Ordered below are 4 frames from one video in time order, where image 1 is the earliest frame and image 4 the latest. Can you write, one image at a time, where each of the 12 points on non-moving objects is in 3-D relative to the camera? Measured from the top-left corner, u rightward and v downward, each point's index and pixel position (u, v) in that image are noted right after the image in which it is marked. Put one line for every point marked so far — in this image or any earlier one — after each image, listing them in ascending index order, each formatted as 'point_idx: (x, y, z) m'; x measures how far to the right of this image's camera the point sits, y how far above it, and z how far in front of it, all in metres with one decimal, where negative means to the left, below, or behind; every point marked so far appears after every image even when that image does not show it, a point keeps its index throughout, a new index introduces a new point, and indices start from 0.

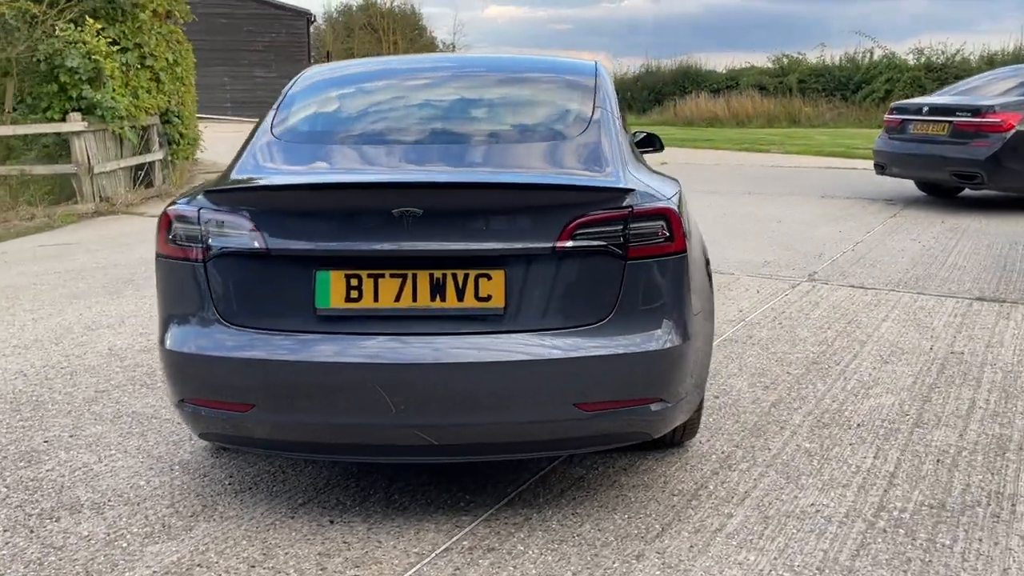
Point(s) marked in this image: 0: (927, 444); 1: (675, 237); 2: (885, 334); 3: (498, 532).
0: (+1.5, -0.6, +3.3) m
1: (+0.4, +0.2, +2.6) m
2: (+2.0, -0.2, +4.7) m
3: (0.0, -0.7, +2.6) m
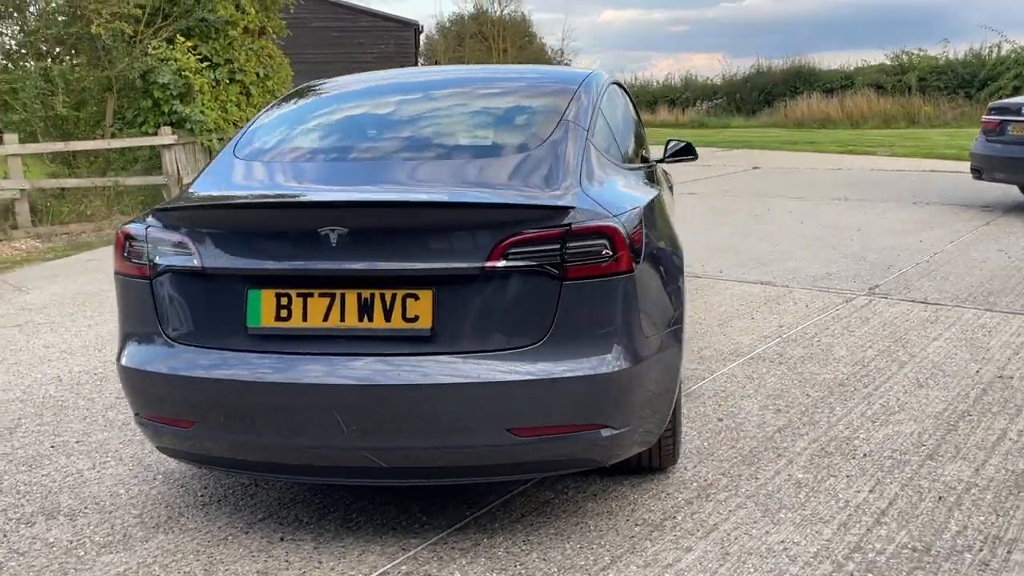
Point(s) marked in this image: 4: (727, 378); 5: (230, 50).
0: (+1.4, -0.6, +3.0) m
1: (+0.3, +0.1, +2.4) m
2: (+2.1, -0.3, +4.4) m
3: (-0.2, -0.8, +2.6) m
4: (+1.0, -0.4, +4.1) m
5: (-3.7, +3.1, +11.6) m
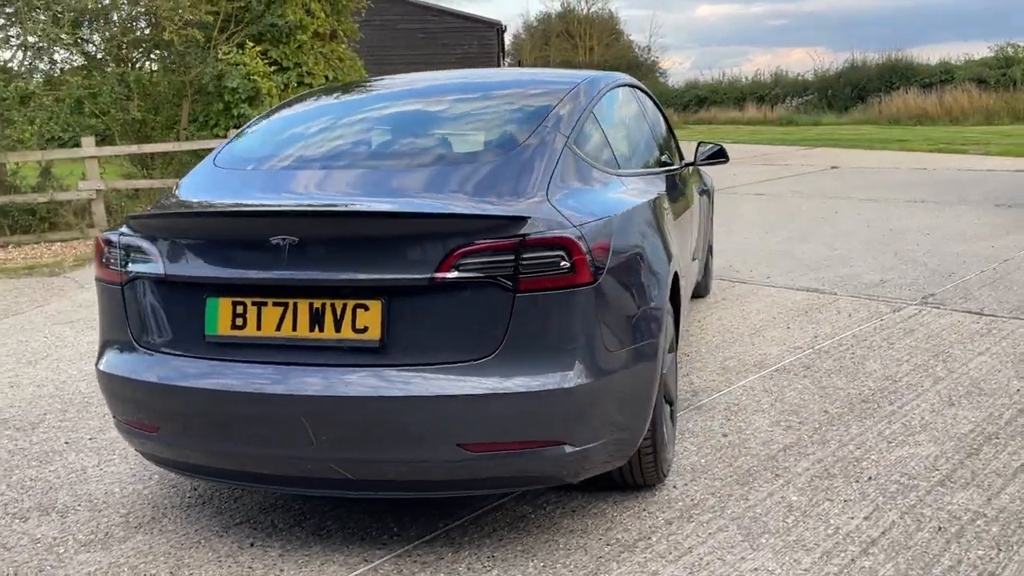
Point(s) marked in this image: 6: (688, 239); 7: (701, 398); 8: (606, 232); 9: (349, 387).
0: (+1.3, -0.7, +2.8) m
1: (+0.2, +0.1, +2.4) m
2: (+2.2, -0.4, +4.1) m
3: (-0.3, -0.8, +2.5) m
4: (+1.0, -0.5, +3.9) m
5: (-2.9, +3.1, +11.9) m
6: (+0.8, +0.2, +4.2) m
7: (+0.8, -0.5, +3.9) m
8: (+0.2, +0.2, +2.5) m
9: (-0.4, -0.3, +2.3) m
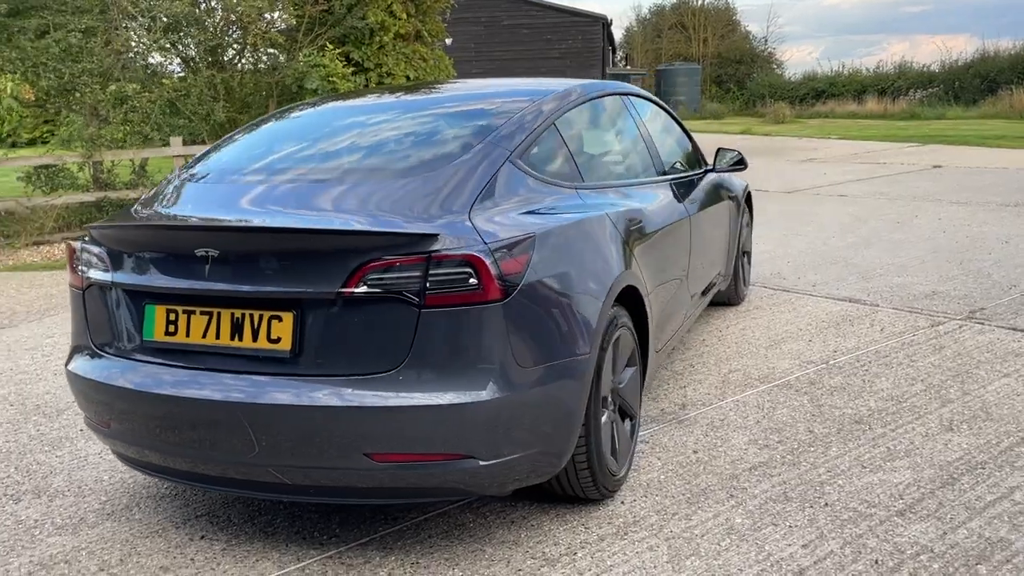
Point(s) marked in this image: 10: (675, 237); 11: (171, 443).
0: (+1.1, -0.8, +2.7) m
1: (-0.1, 0.0, +2.4) m
2: (+2.1, -0.5, +3.9) m
3: (-0.6, -0.8, +2.6) m
4: (+1.0, -0.5, +3.9) m
5: (-1.8, +3.2, +12.2) m
6: (+0.8, +0.1, +4.2) m
7: (+0.8, -0.5, +3.8) m
8: (0.0, +0.1, +2.6) m
9: (-0.7, -0.3, +2.5) m
10: (+0.7, +0.2, +4.0) m
11: (-1.0, -0.5, +2.6) m
